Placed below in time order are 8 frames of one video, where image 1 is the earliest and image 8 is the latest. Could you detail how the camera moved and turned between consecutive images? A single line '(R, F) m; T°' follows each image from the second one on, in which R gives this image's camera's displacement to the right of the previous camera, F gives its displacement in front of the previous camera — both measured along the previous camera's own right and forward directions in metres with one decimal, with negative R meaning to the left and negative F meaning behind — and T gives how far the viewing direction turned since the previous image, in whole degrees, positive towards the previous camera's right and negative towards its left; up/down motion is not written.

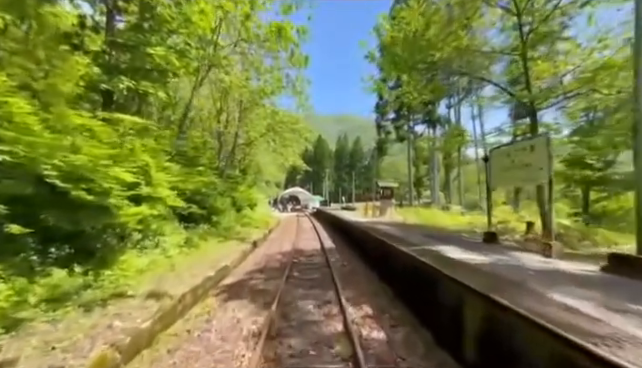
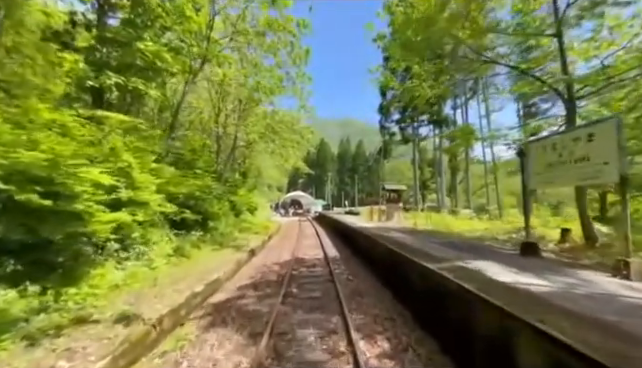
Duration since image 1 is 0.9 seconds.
(0.0, +0.9) m; 0°
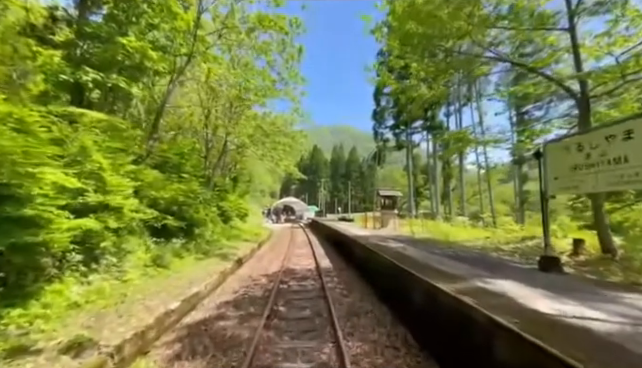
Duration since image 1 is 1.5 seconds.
(0.0, +0.6) m; +1°
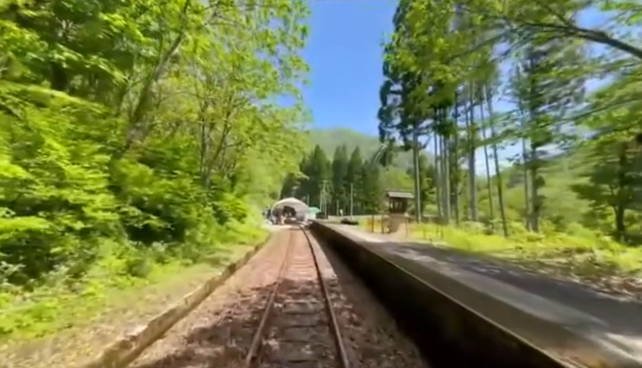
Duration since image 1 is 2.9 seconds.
(-0.1, +1.2) m; 0°
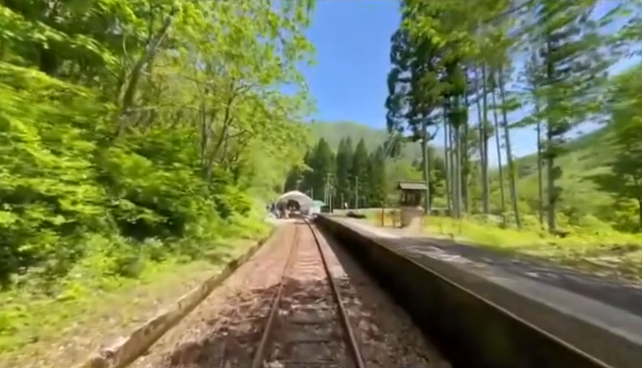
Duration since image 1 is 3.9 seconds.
(-0.1, +0.8) m; -1°
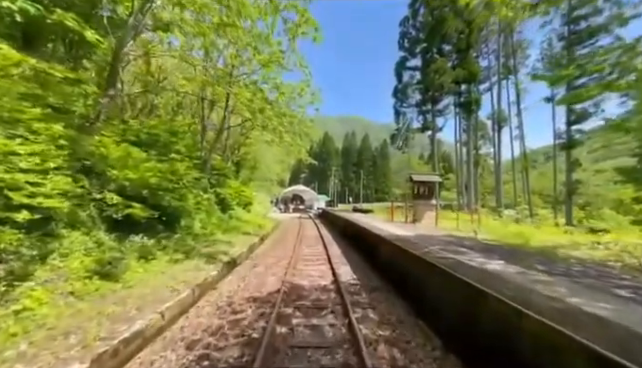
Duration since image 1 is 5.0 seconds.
(0.0, +0.9) m; -1°
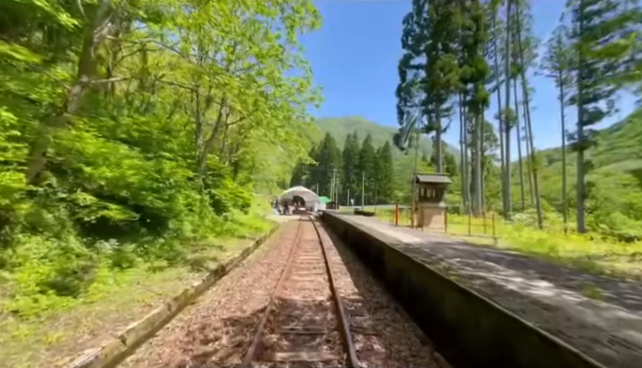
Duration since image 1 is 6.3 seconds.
(+0.1, +0.8) m; 0°
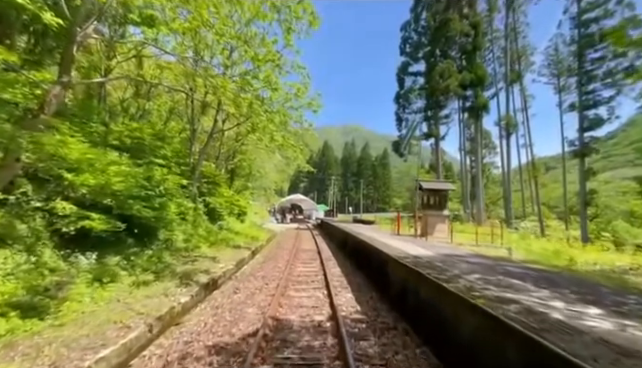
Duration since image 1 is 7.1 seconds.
(0.0, +0.5) m; 0°
